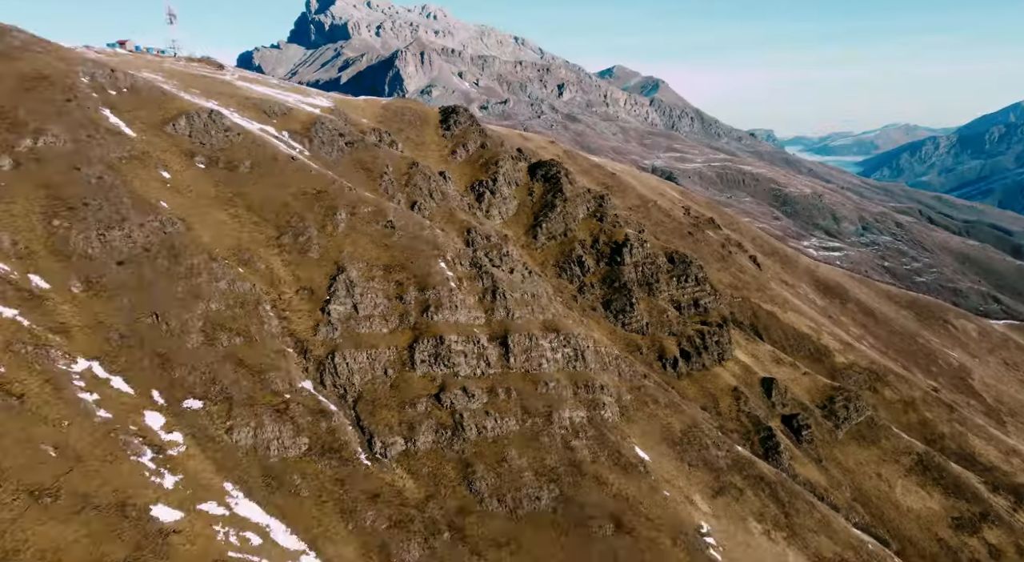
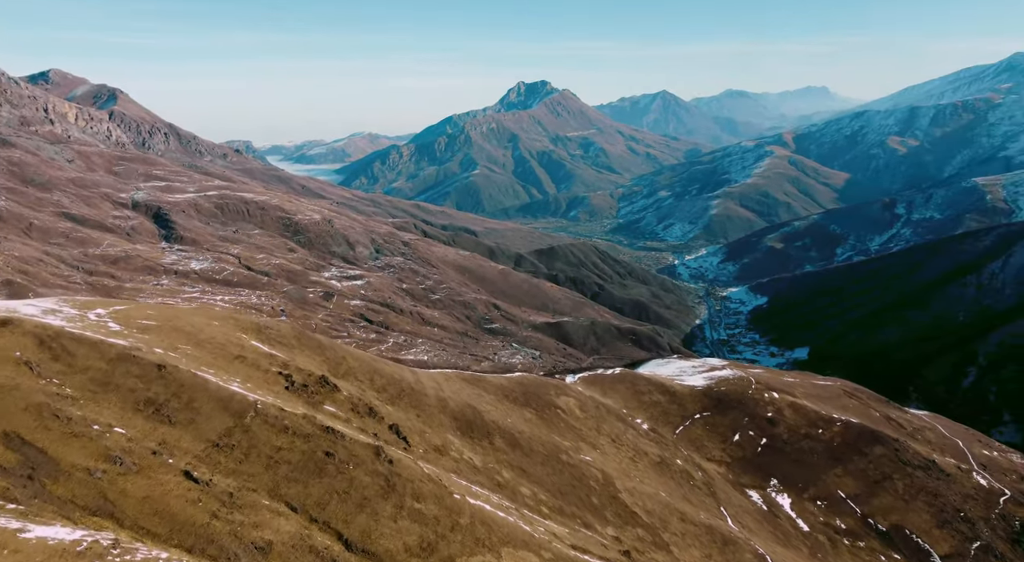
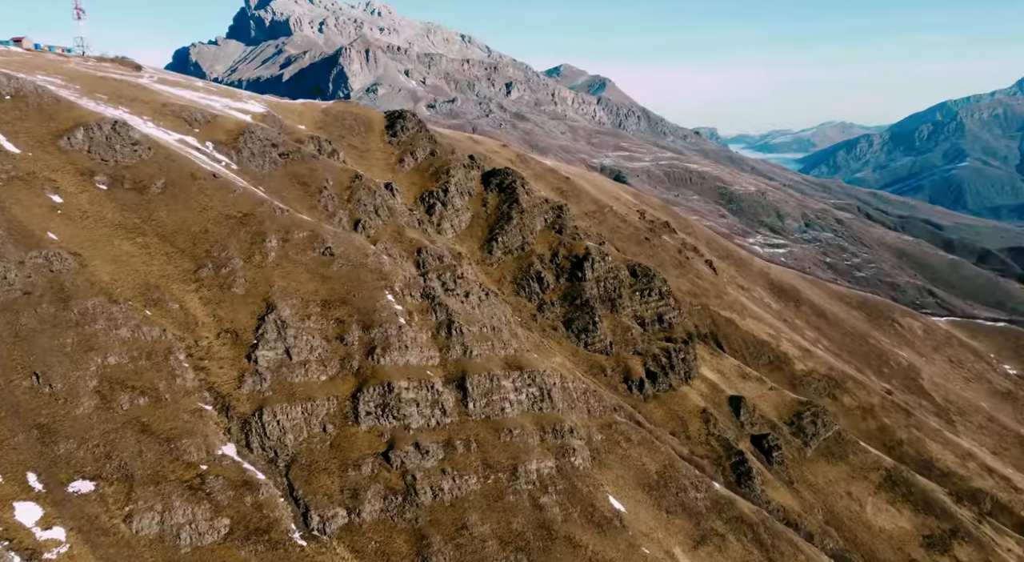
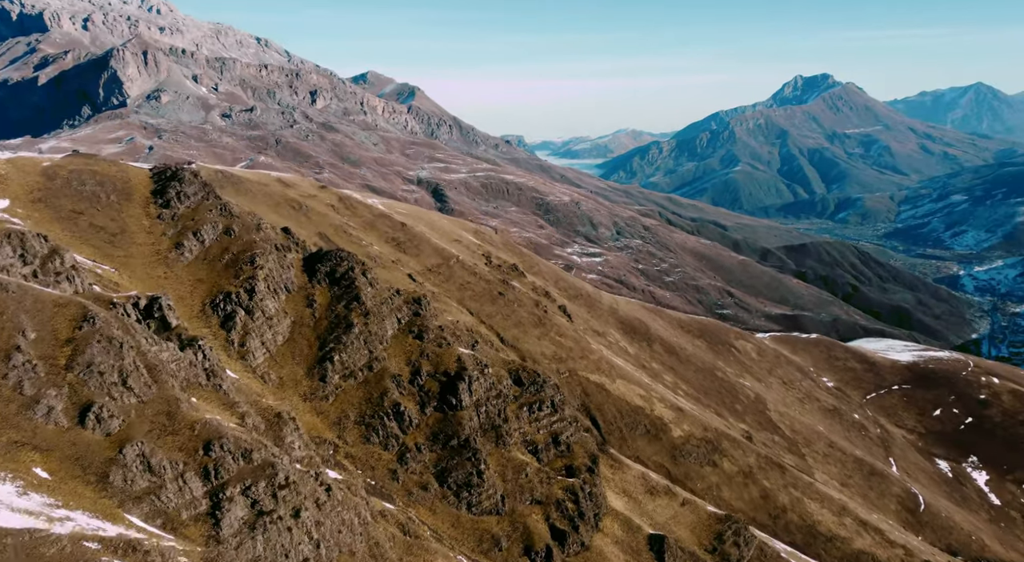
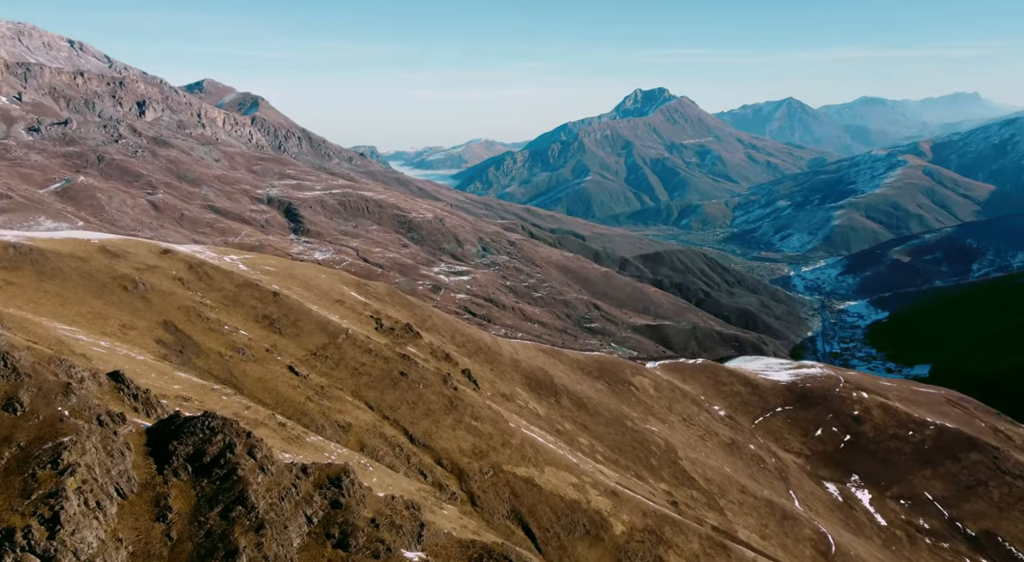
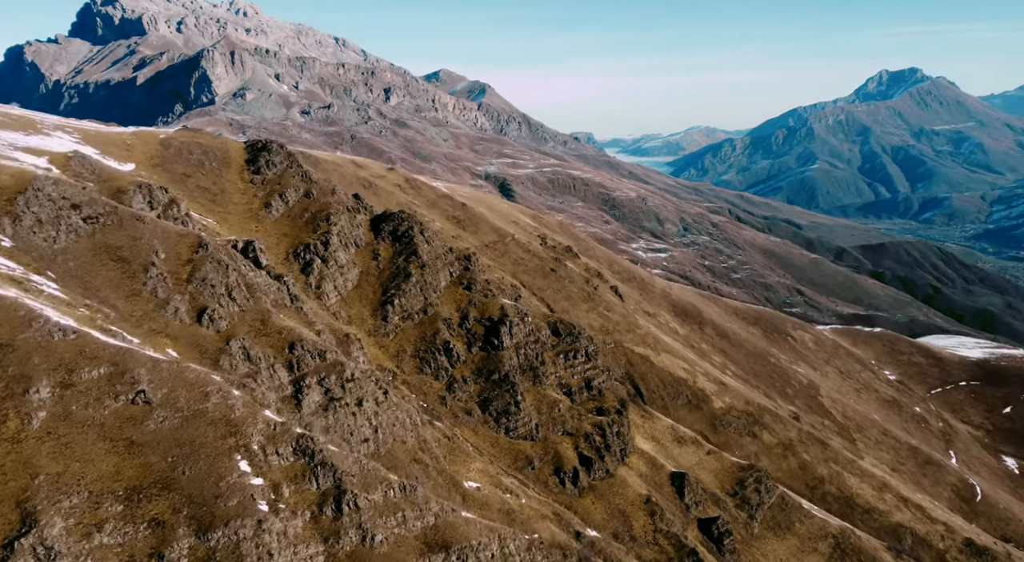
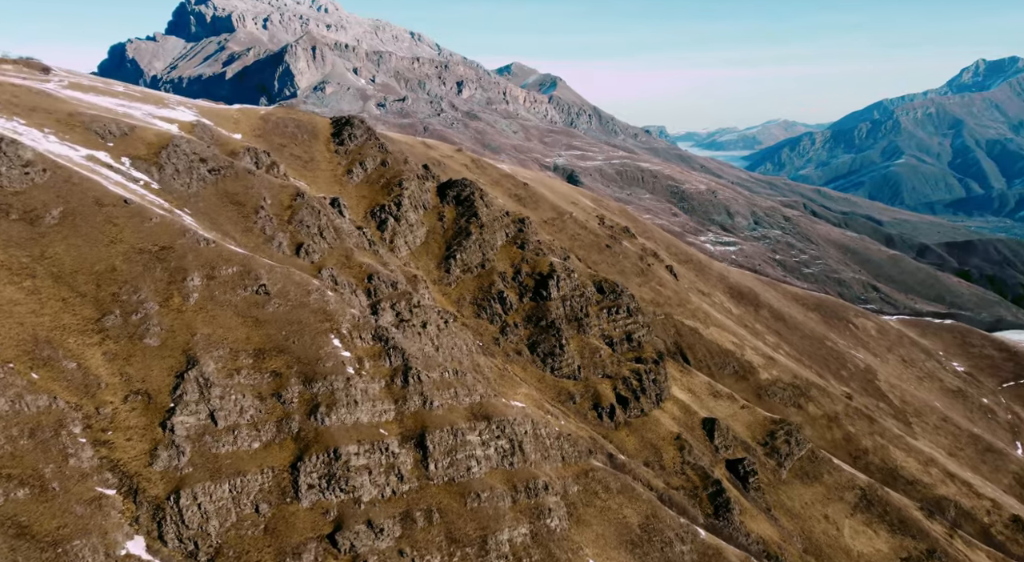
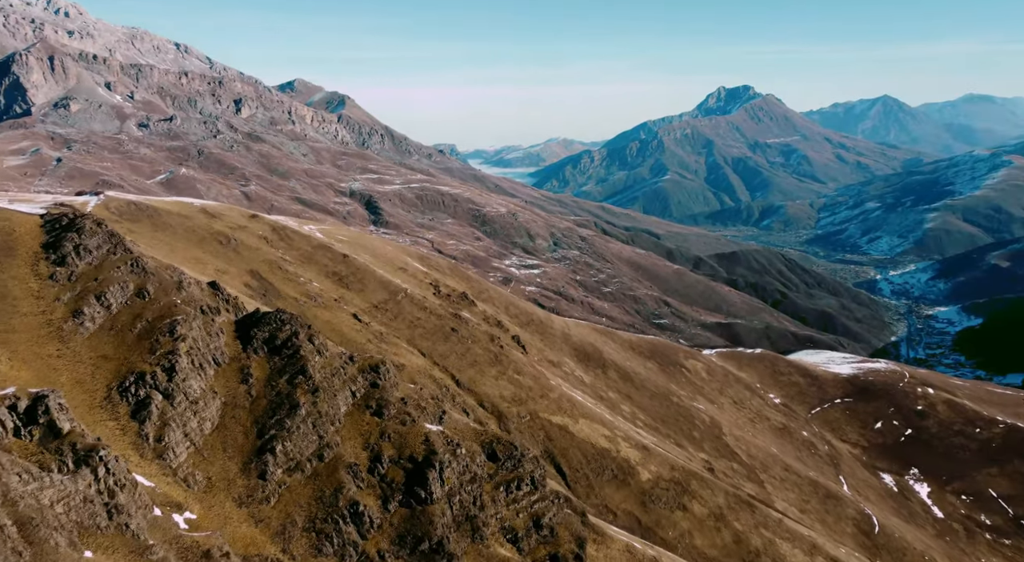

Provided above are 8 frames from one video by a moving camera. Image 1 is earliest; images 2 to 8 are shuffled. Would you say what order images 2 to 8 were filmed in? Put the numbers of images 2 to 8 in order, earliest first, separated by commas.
3, 7, 6, 4, 8, 5, 2
